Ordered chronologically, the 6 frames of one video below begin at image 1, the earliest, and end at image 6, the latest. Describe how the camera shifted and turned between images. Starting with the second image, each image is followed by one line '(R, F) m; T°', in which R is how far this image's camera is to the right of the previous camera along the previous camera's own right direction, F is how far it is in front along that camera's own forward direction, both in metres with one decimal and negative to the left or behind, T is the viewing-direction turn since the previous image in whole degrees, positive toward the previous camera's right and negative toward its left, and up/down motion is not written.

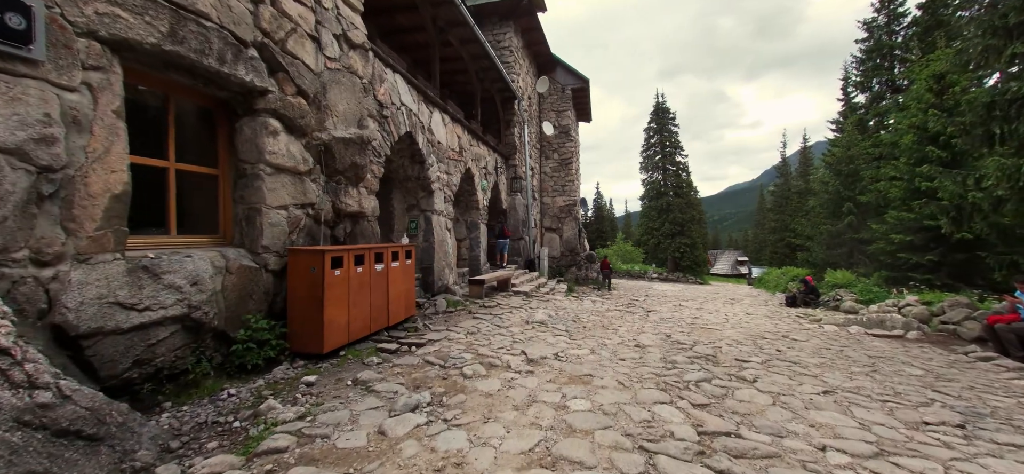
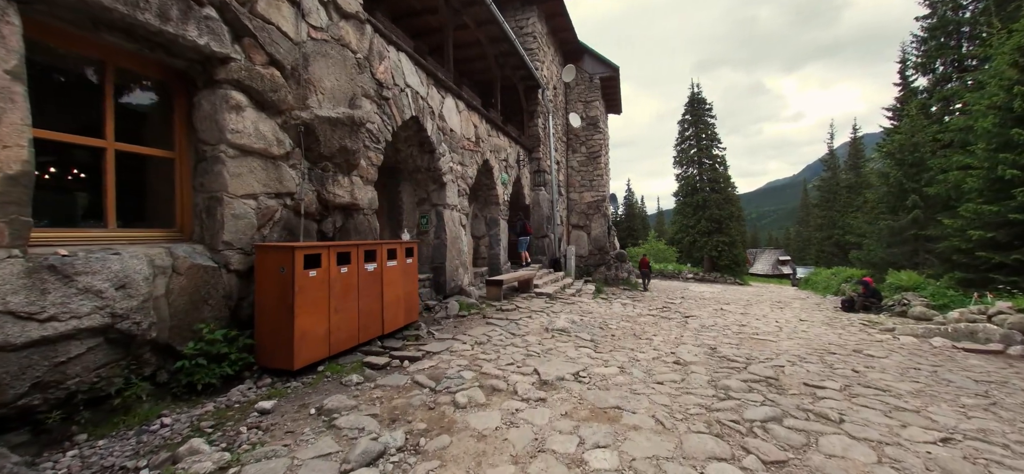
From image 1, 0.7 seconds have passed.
(+0.2, +0.7) m; -4°
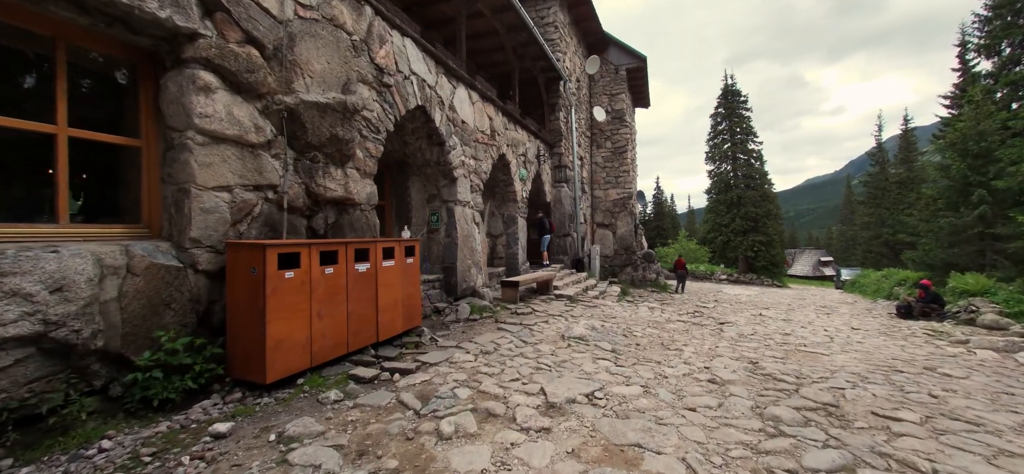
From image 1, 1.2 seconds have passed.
(+0.2, +0.5) m; -4°
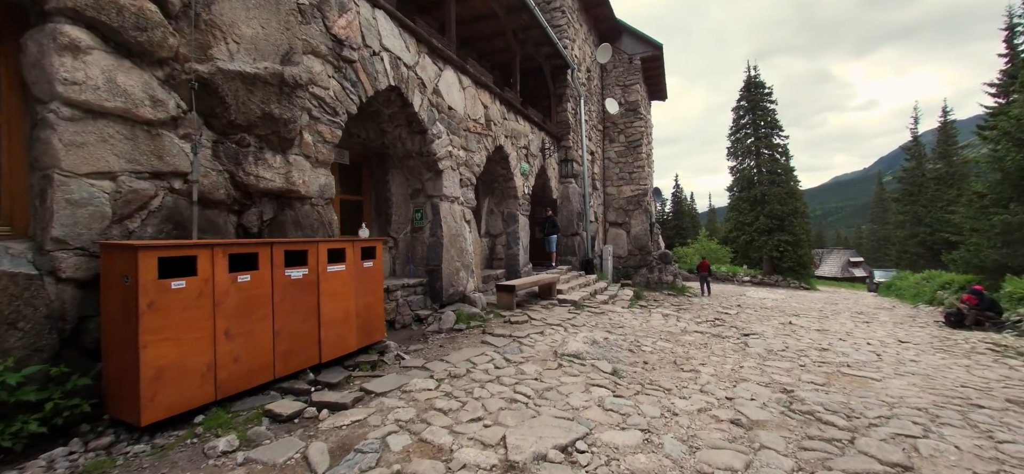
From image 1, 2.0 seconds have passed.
(+0.3, +0.7) m; -2°
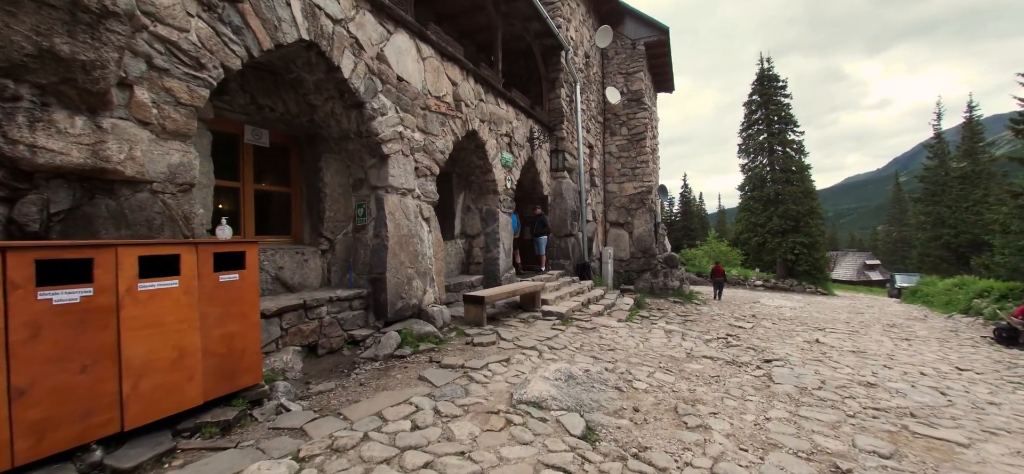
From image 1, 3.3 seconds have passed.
(+0.5, +1.1) m; -1°
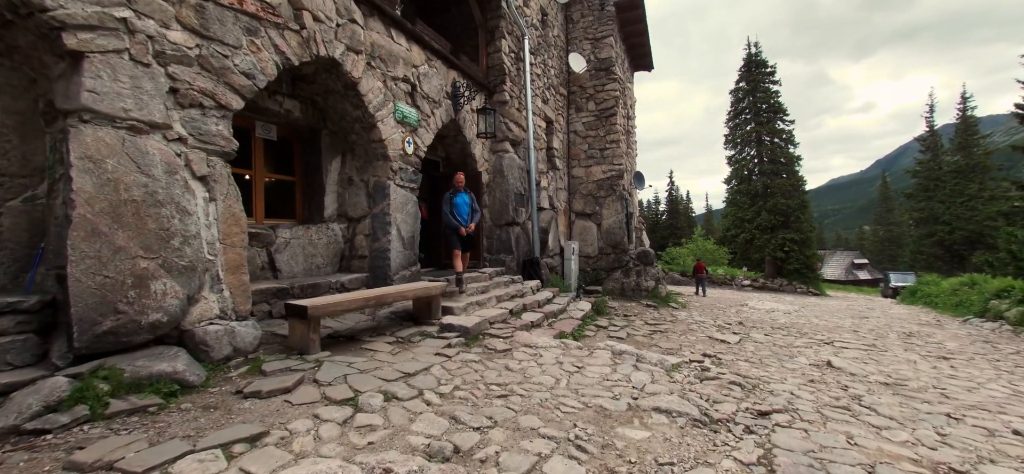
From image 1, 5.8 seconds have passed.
(+1.1, +1.9) m; +1°
